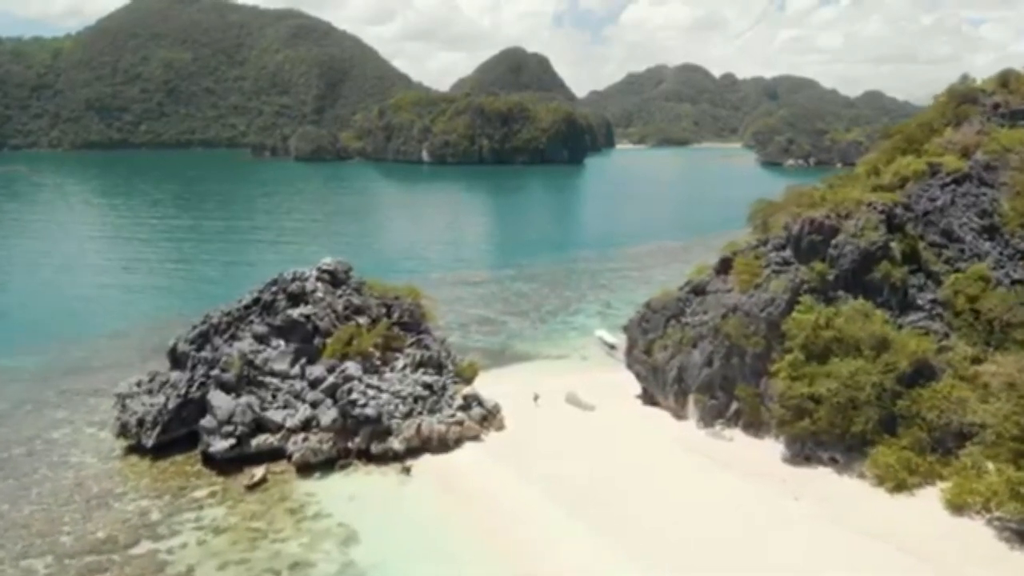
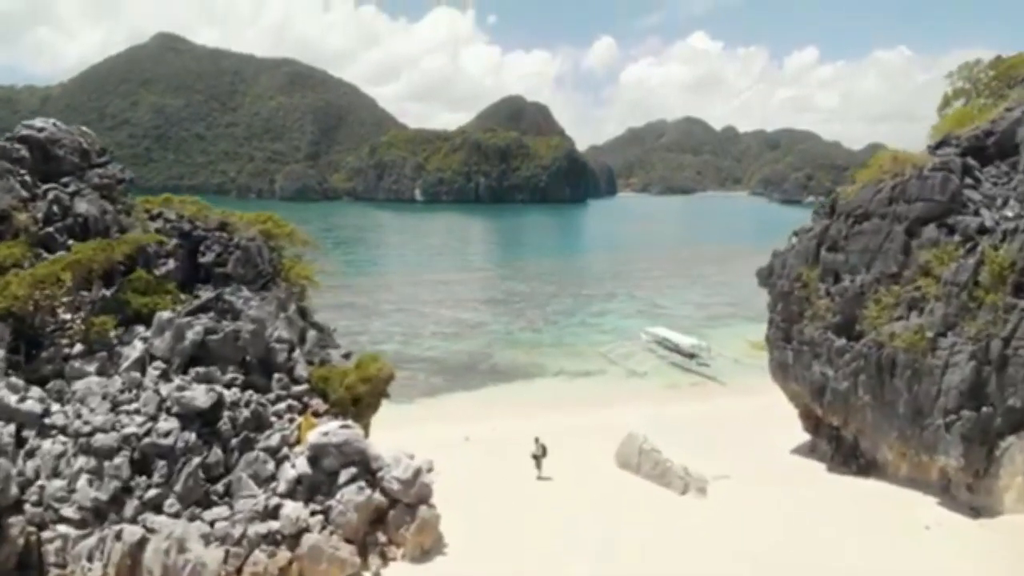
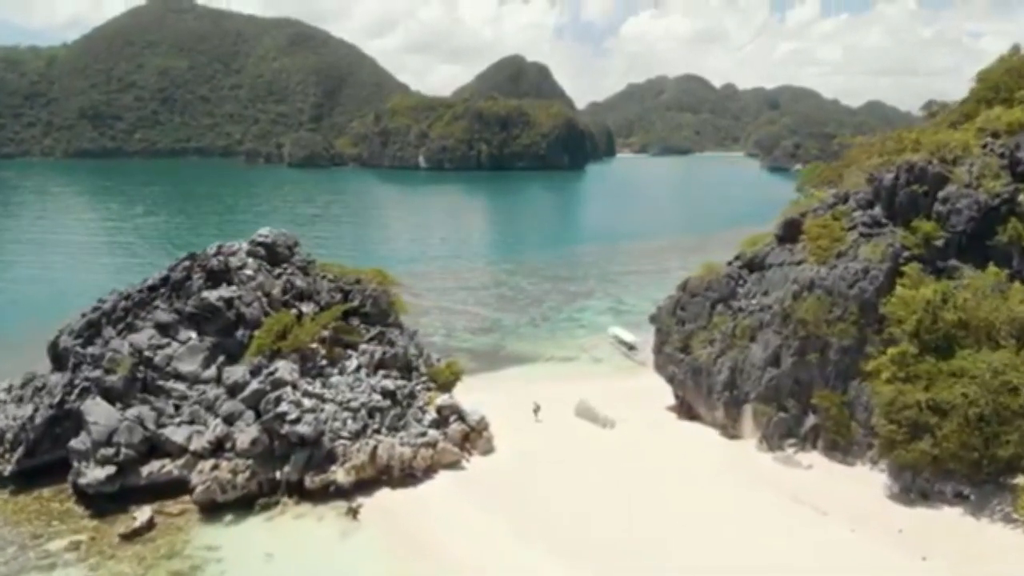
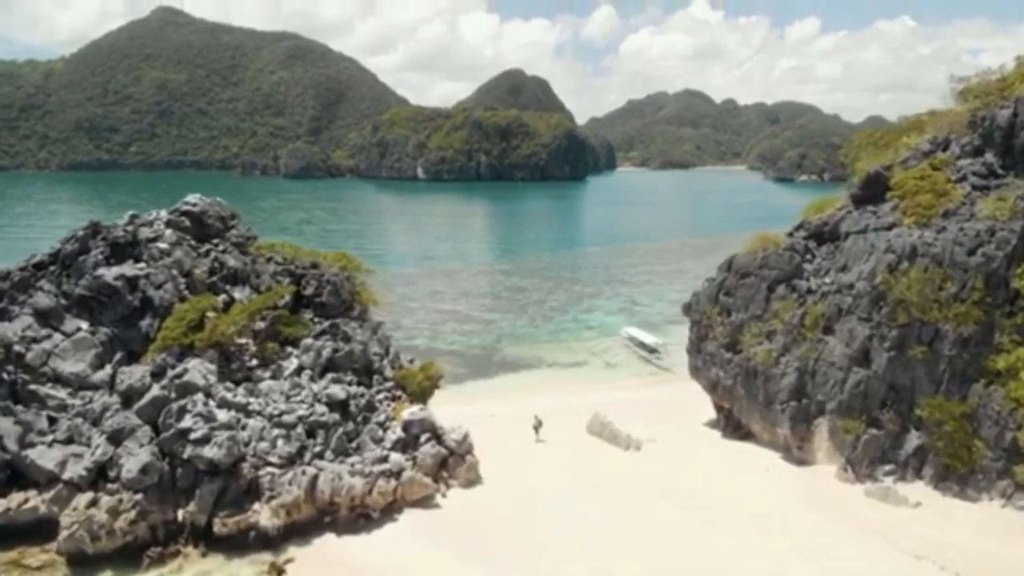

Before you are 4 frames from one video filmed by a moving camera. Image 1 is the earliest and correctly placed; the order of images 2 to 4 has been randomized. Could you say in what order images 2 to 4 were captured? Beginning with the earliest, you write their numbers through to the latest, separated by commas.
3, 4, 2
